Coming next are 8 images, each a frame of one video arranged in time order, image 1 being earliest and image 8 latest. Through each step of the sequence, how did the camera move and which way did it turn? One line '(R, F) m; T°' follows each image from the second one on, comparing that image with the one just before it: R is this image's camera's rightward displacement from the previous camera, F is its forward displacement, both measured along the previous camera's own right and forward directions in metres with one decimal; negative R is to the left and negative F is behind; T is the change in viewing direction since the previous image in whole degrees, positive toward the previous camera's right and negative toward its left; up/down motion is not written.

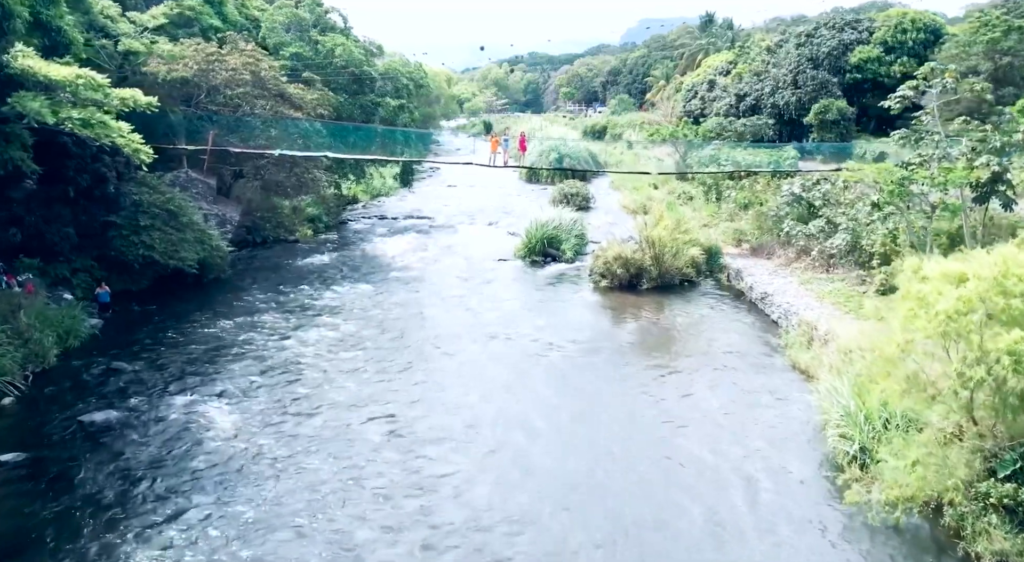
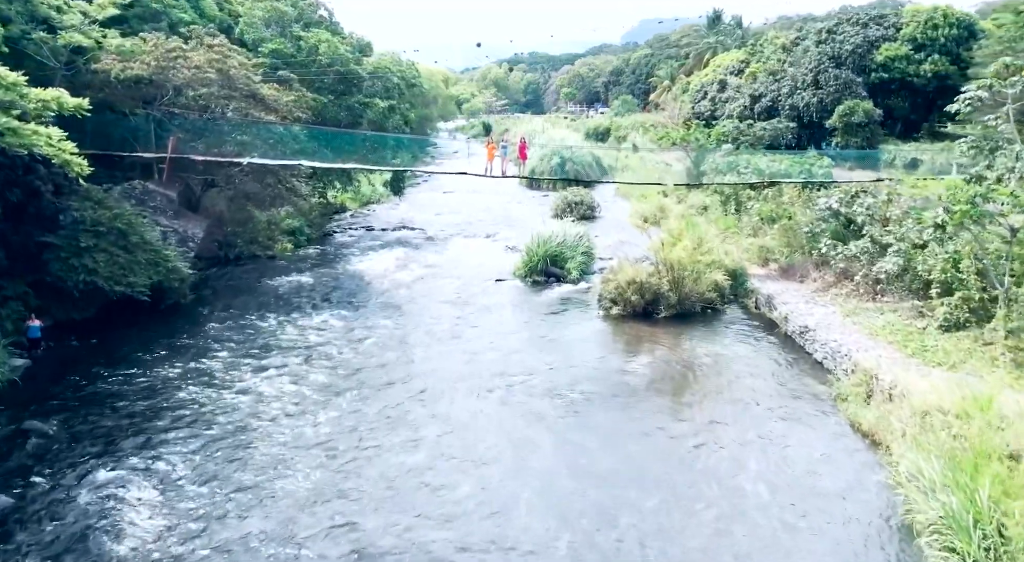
(0.0, +1.7) m; 0°
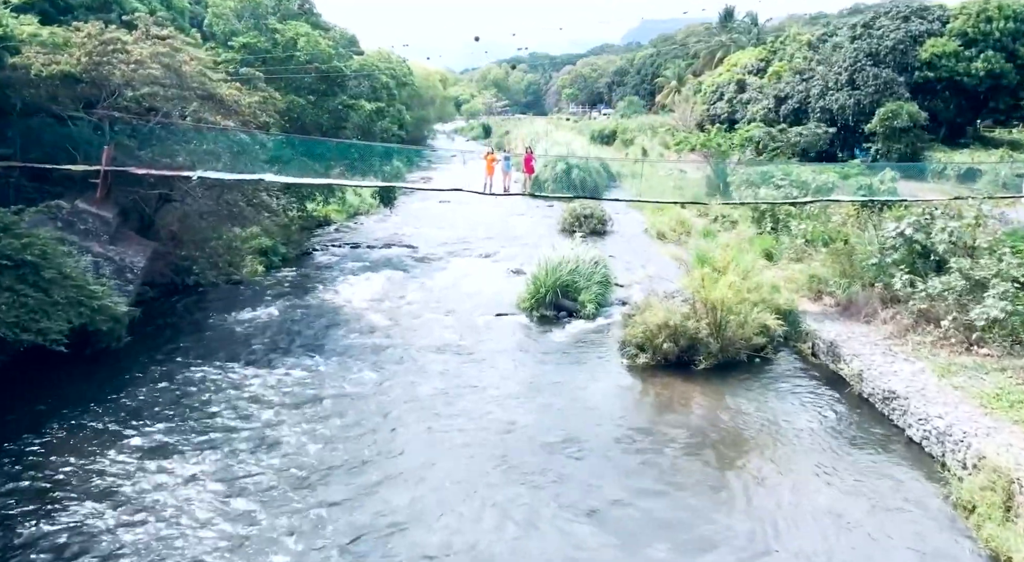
(-0.1, +2.2) m; 0°
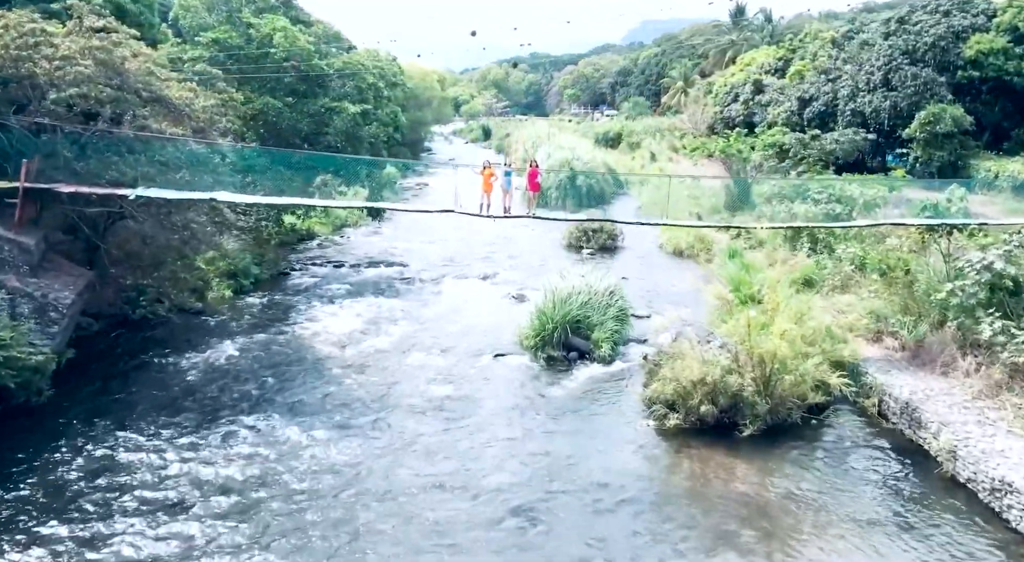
(0.0, +1.9) m; 0°
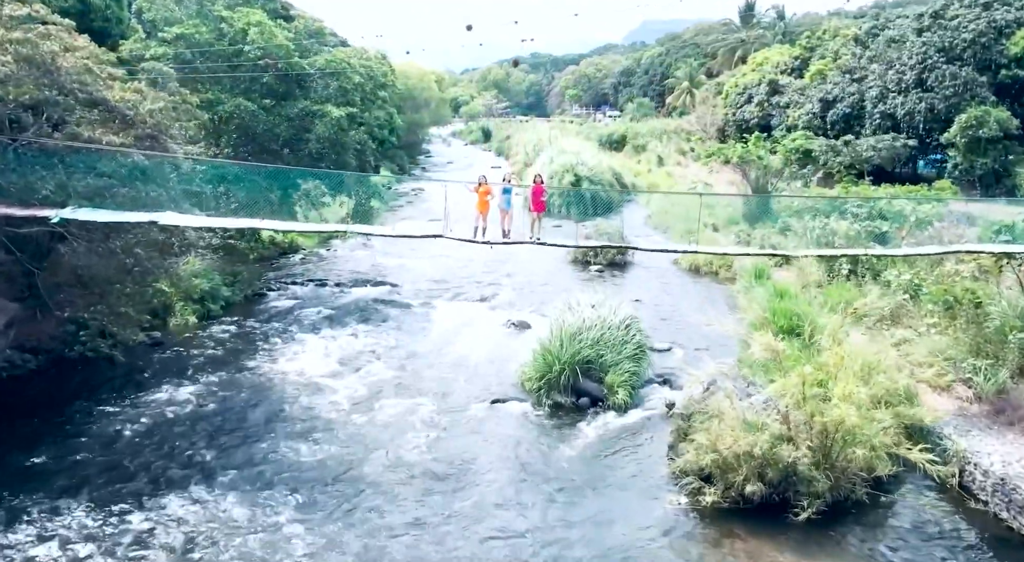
(0.0, +1.6) m; 0°
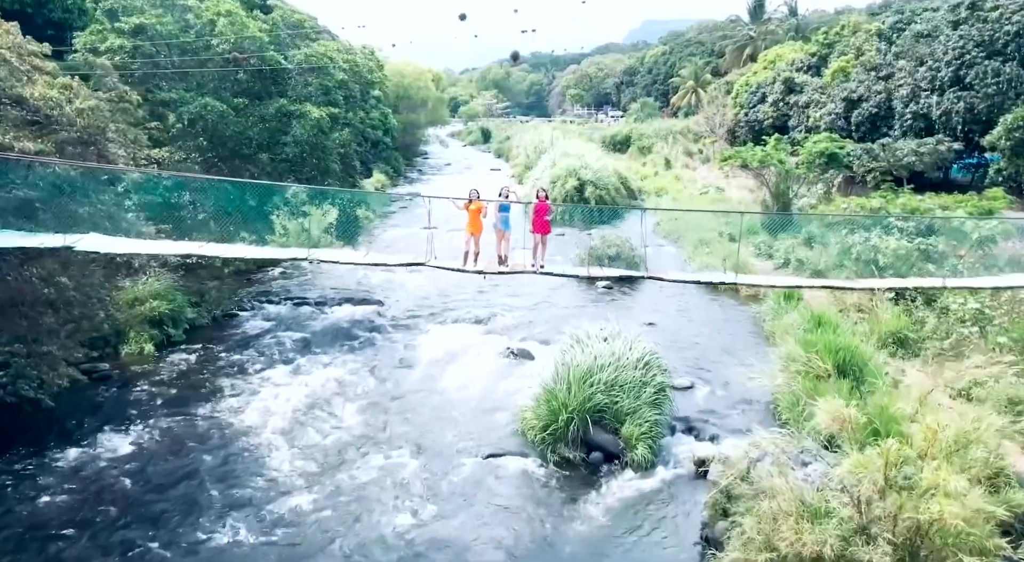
(0.0, +1.5) m; 0°
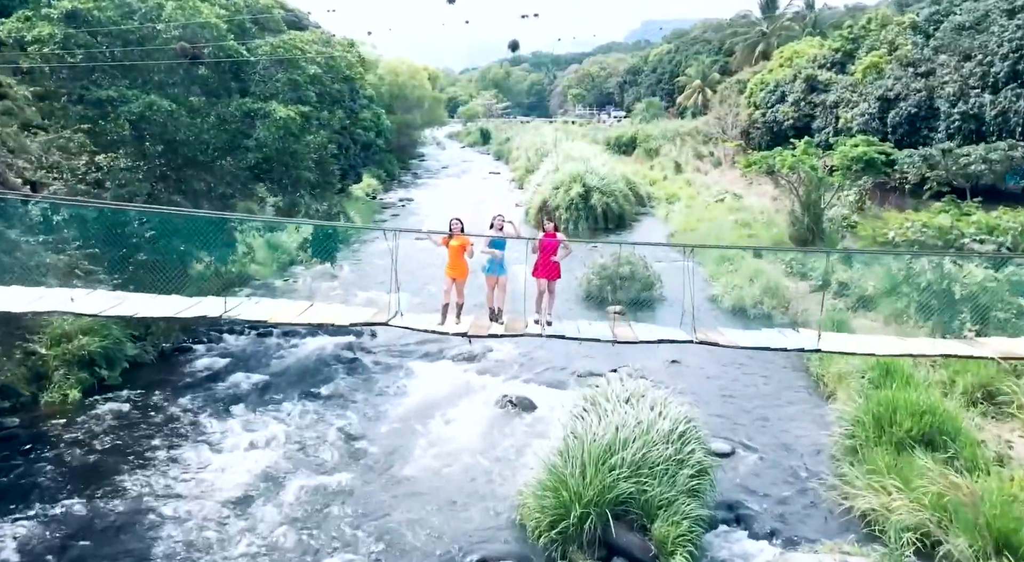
(0.0, +1.8) m; 0°
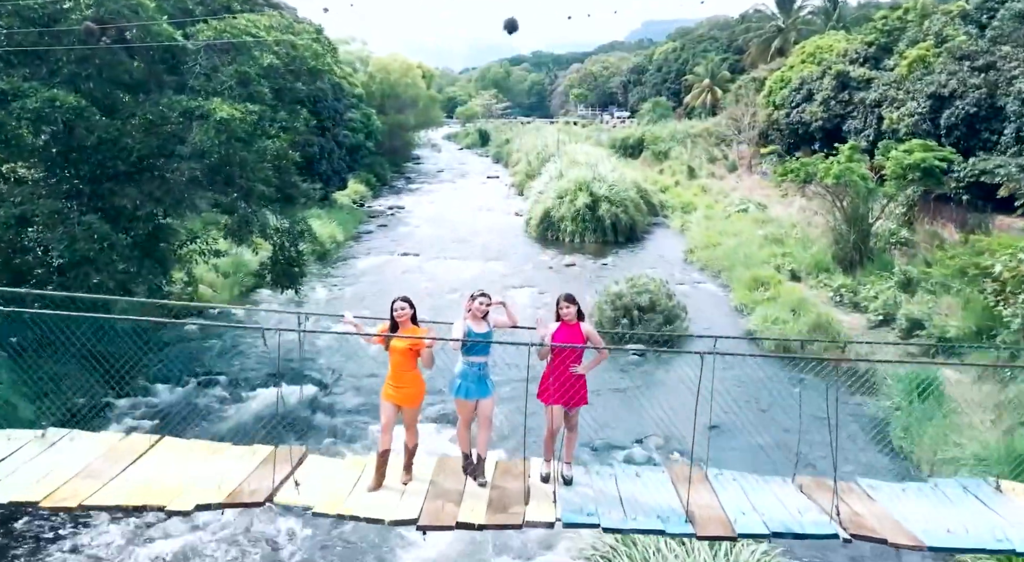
(0.0, +2.2) m; 0°
